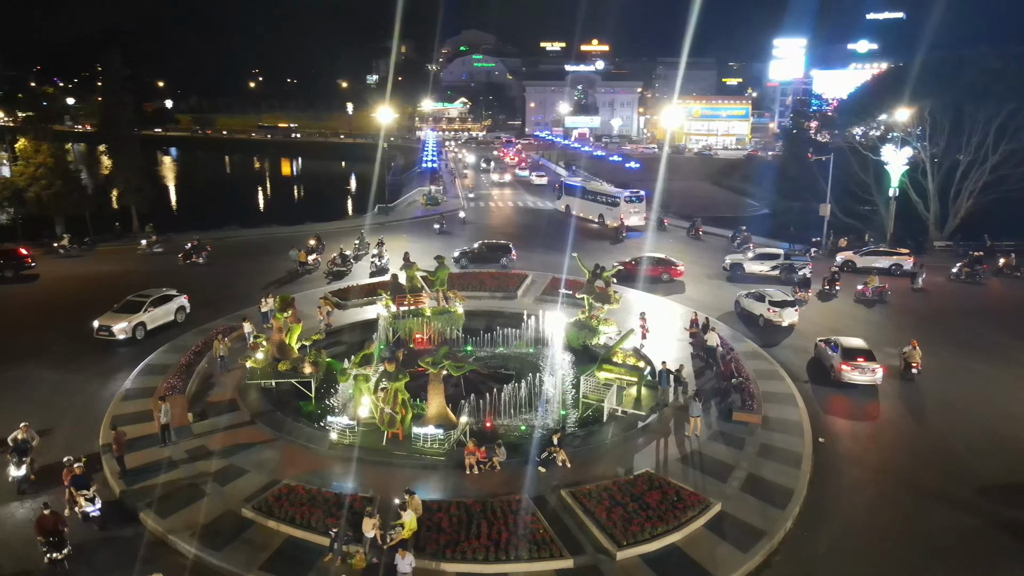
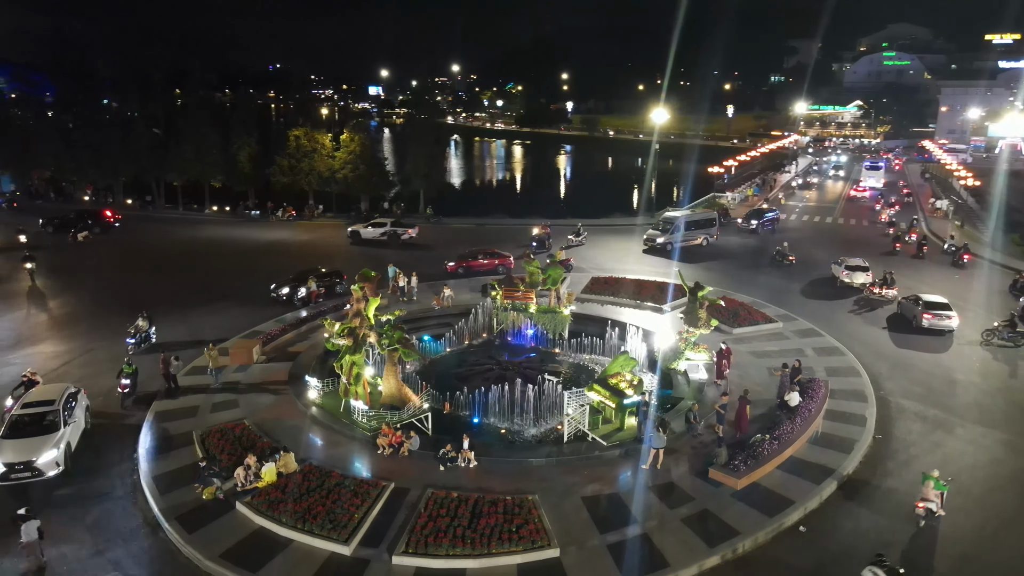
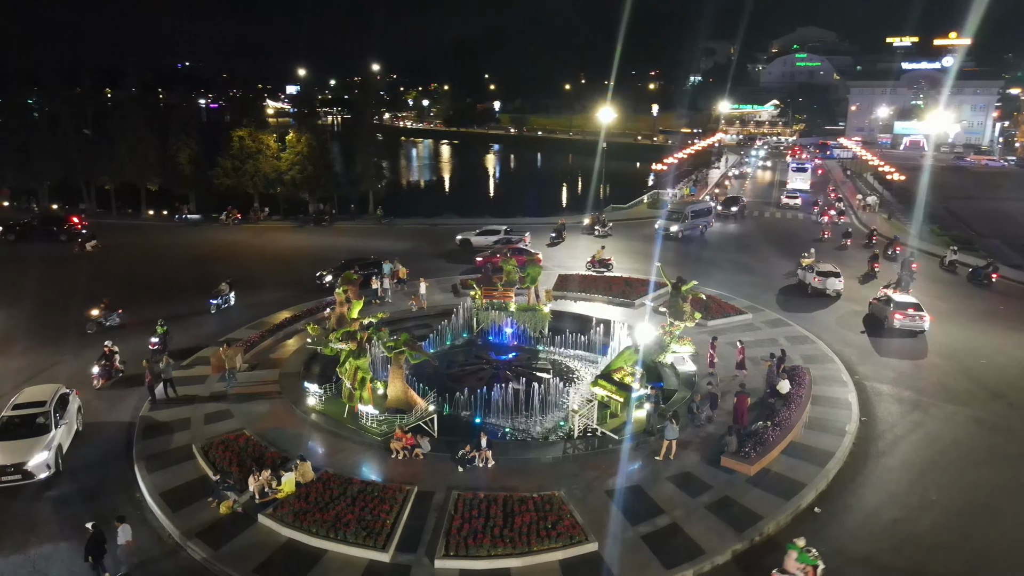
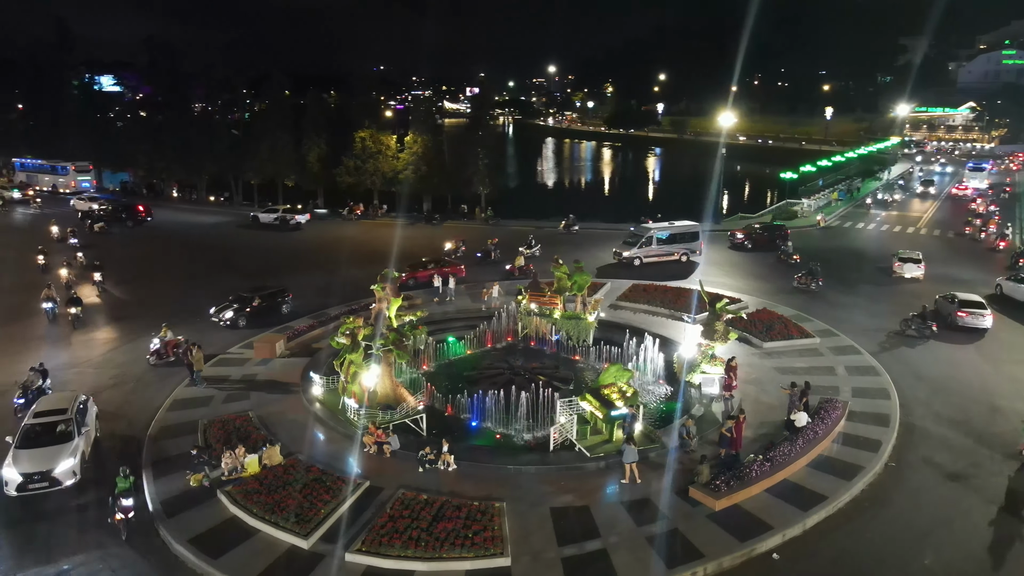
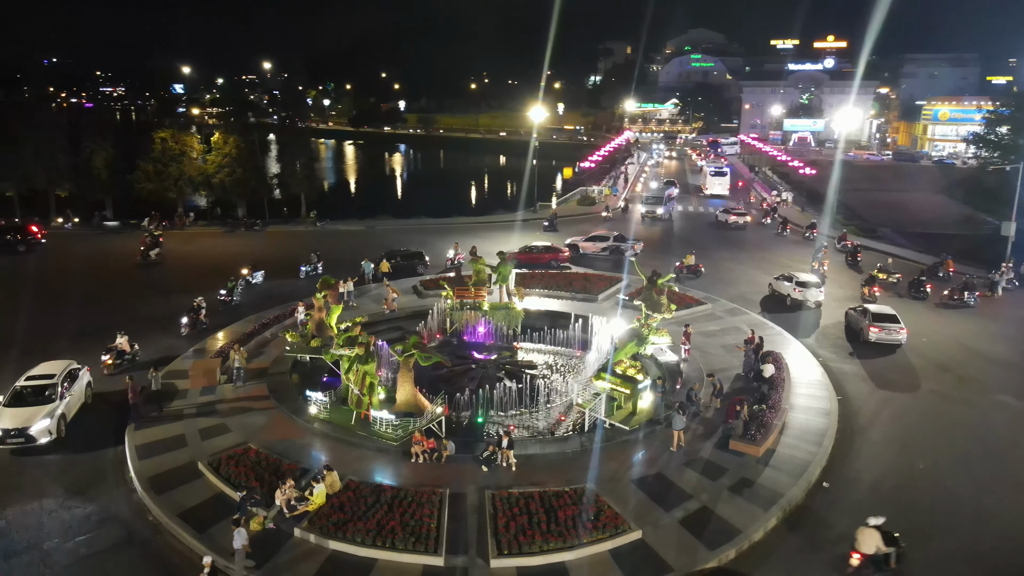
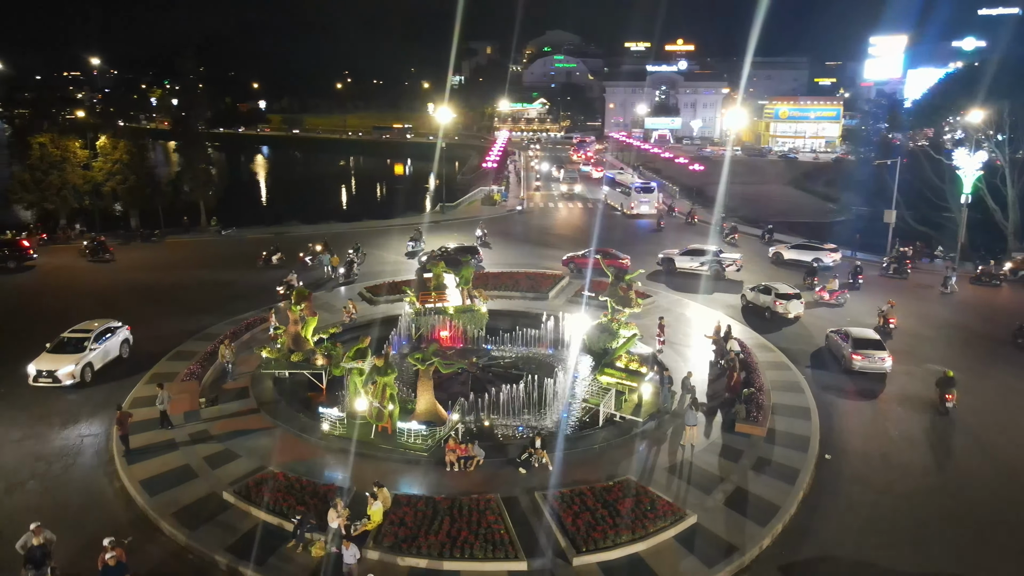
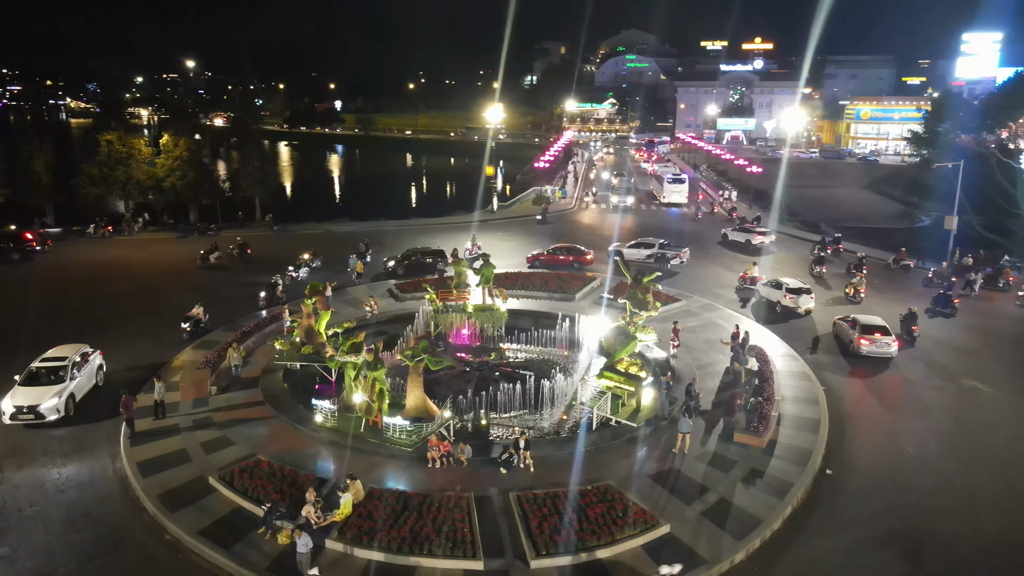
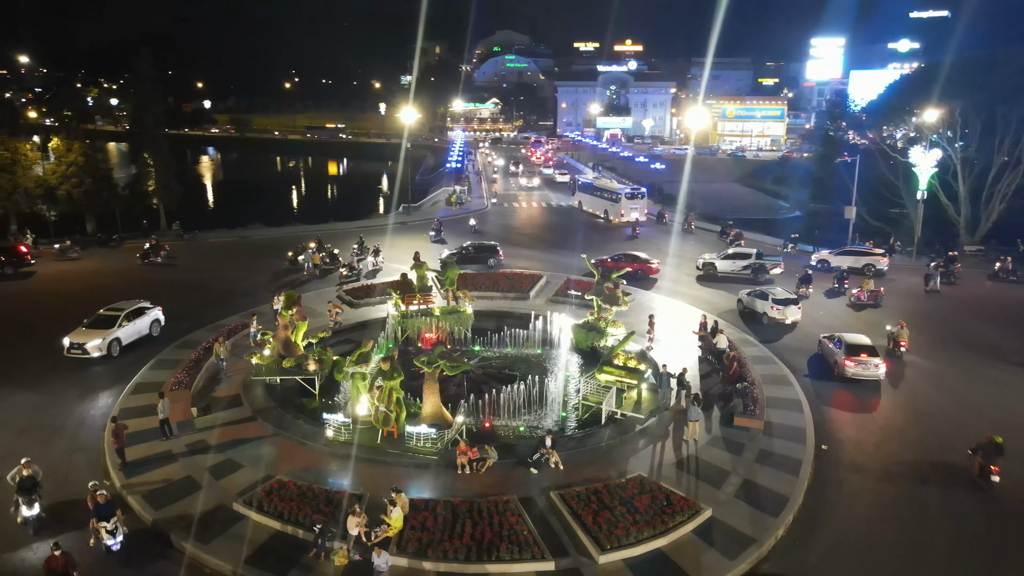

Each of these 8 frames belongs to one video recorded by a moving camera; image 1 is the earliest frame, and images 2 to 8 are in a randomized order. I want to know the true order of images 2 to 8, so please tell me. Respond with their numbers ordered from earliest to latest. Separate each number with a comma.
8, 6, 7, 5, 3, 2, 4
